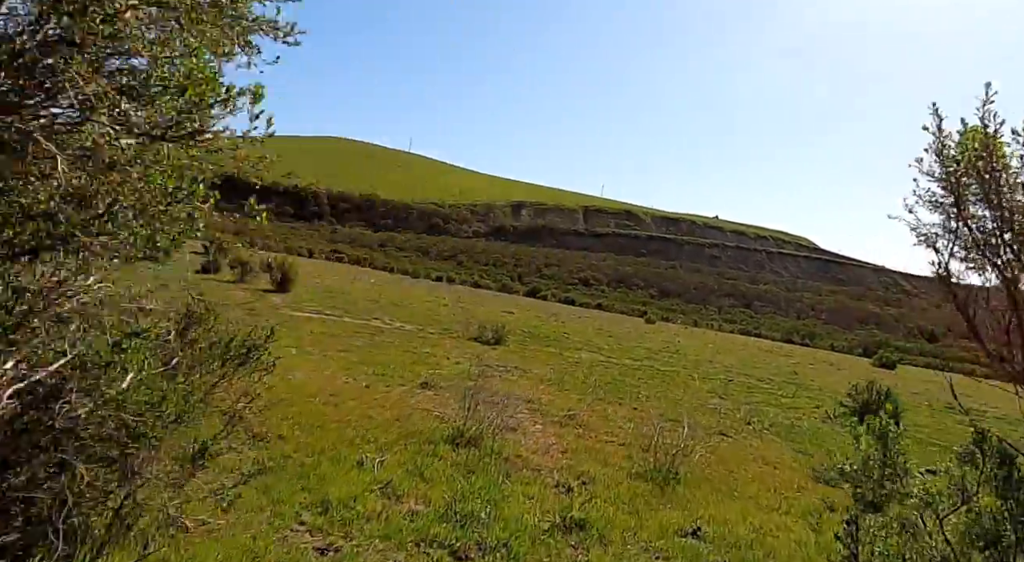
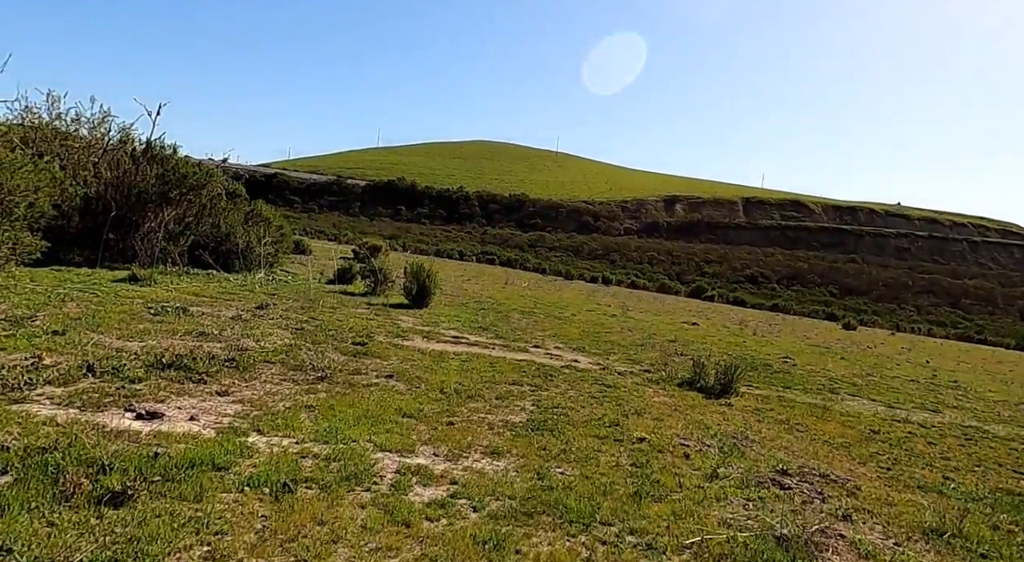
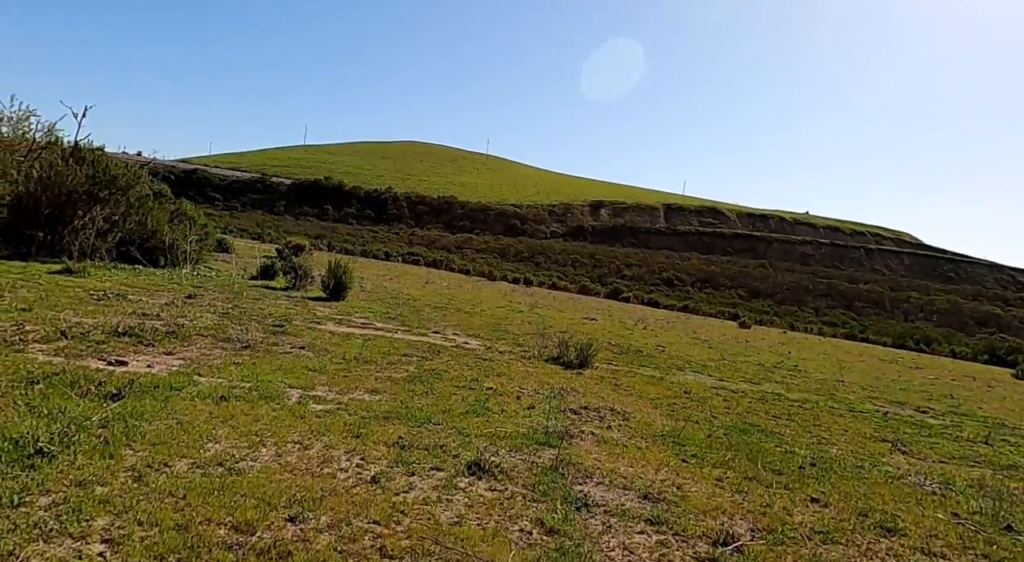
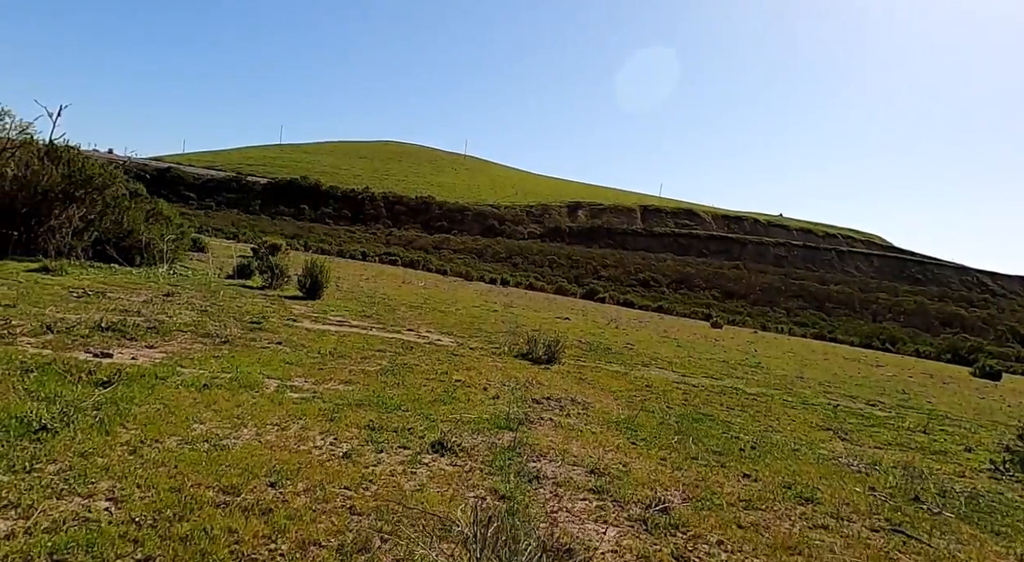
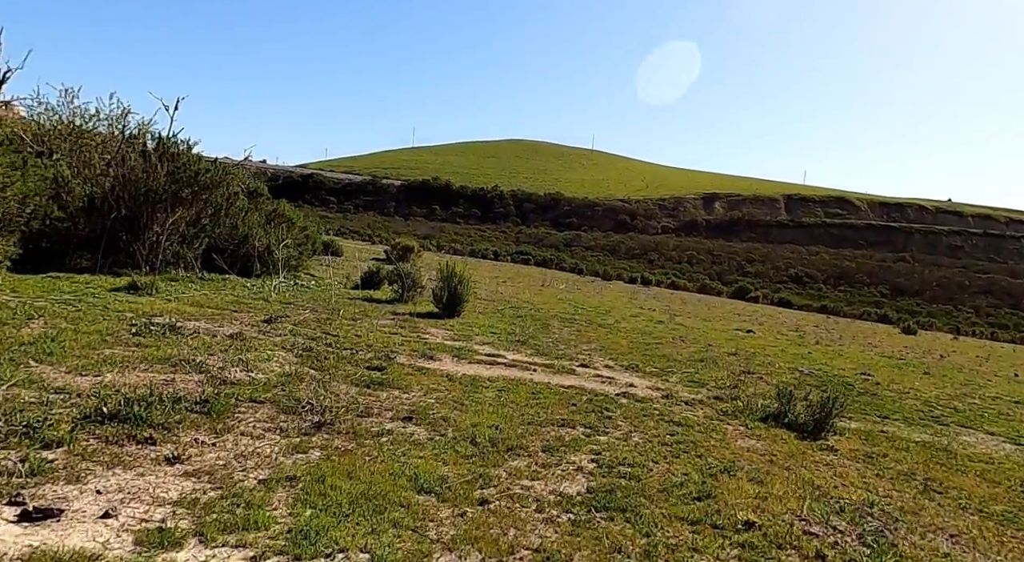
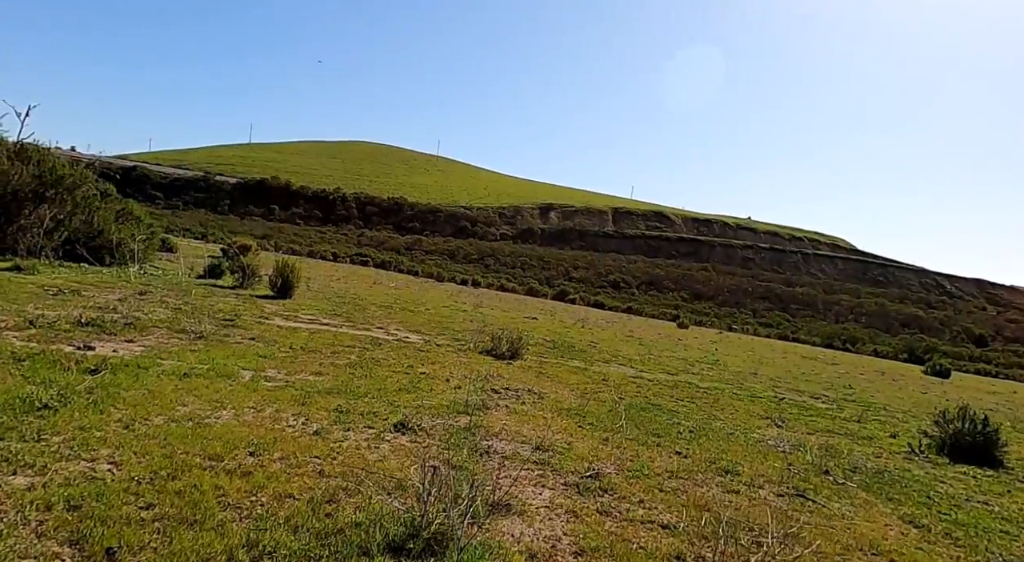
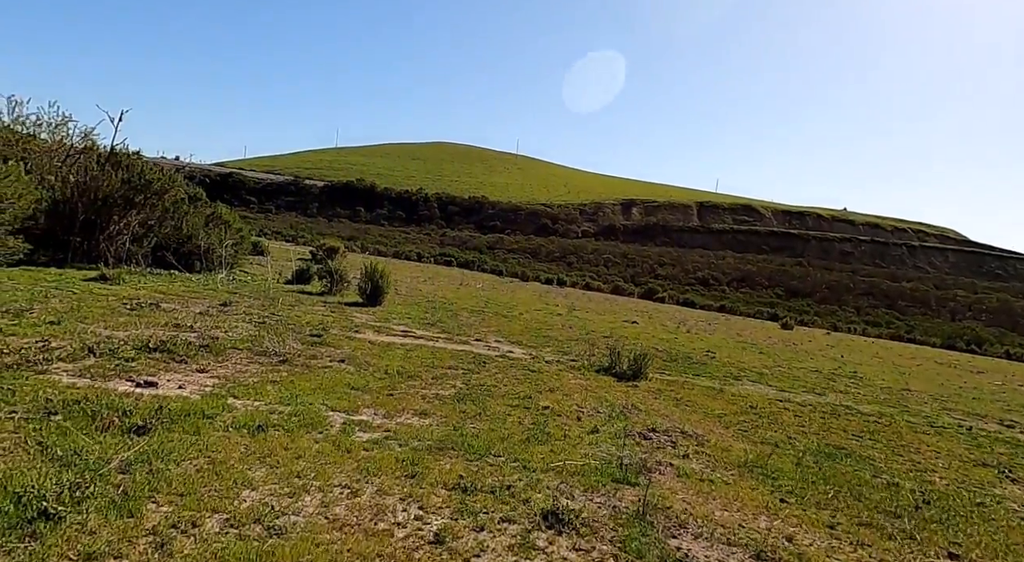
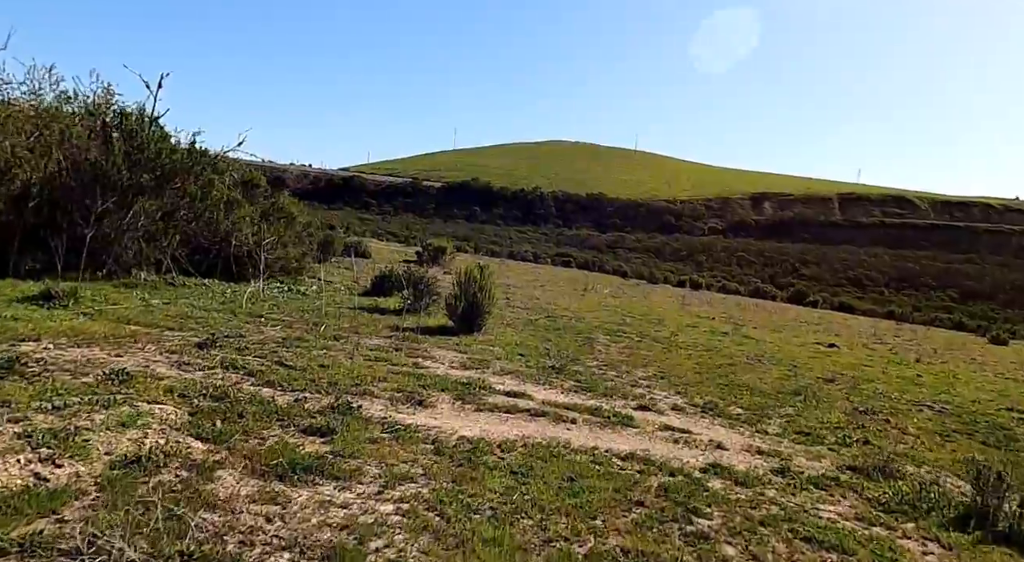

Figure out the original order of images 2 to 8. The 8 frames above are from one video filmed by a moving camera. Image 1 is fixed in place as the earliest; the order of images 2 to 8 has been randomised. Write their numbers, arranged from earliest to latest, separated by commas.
6, 4, 3, 7, 2, 5, 8
